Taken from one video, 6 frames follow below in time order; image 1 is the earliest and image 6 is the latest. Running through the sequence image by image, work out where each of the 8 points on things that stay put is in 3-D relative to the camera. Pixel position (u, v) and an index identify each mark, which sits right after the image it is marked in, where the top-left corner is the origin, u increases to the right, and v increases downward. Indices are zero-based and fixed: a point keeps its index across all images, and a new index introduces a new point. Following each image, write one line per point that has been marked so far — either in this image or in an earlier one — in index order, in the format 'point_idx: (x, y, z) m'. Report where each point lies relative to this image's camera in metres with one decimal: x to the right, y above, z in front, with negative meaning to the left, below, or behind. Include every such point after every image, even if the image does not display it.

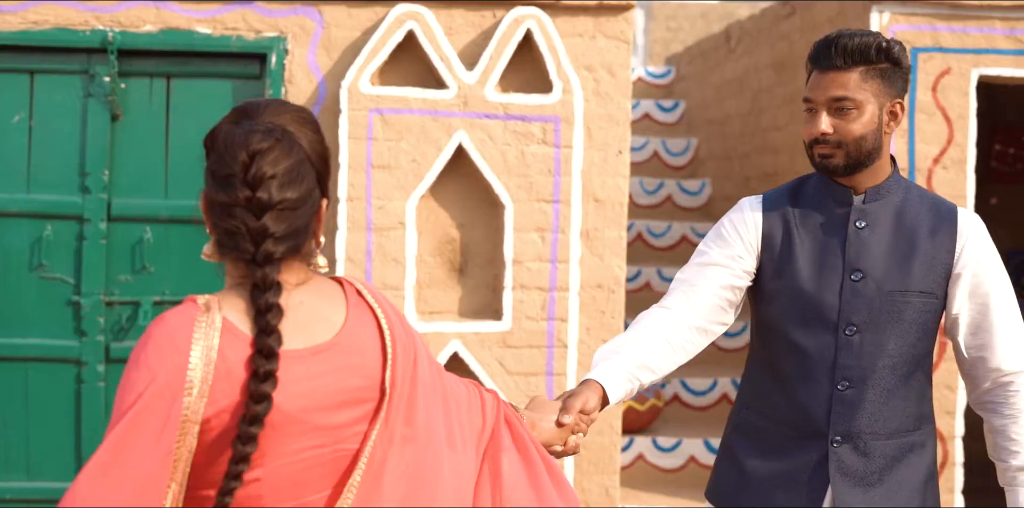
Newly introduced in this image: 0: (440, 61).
0: (-0.2, +0.6, +4.7) m
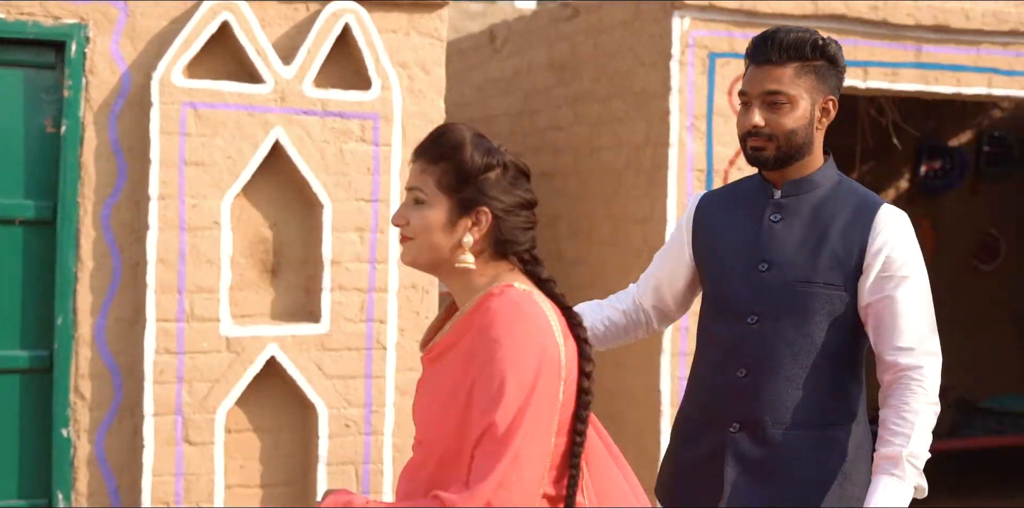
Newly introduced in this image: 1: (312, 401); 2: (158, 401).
0: (-0.7, +0.6, +4.5) m
1: (-0.6, -0.4, +4.6) m
2: (-1.0, -0.4, +4.4) m
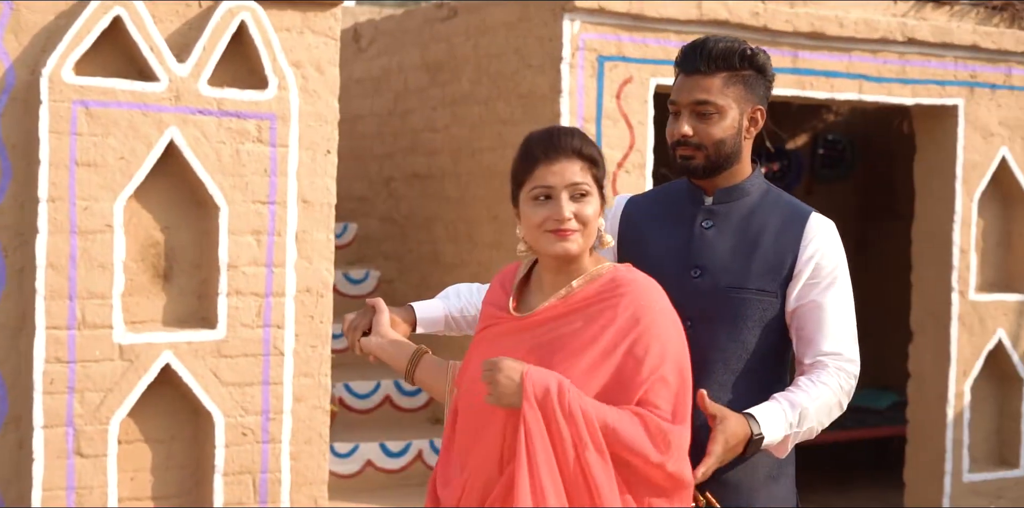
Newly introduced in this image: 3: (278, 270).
0: (-1.0, +0.6, +4.3) m
1: (-0.9, -0.4, +4.4) m
2: (-1.3, -0.4, +4.2) m
3: (-0.7, 0.0, +4.6) m
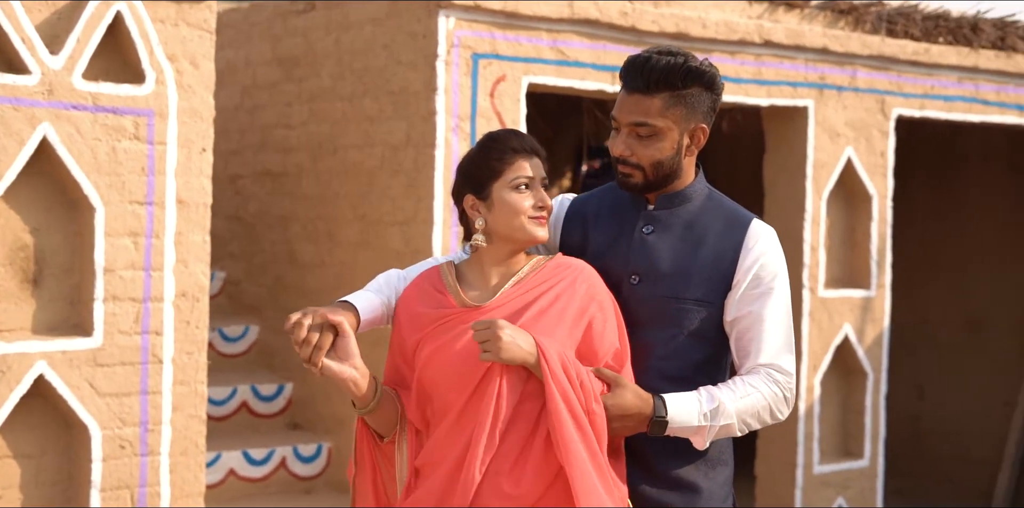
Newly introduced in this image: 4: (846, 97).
0: (-1.3, +0.6, +4.1) m
1: (-1.2, -0.5, +4.2) m
2: (-1.5, -0.4, +3.9) m
3: (-1.0, -0.1, +4.3) m
4: (+1.3, +0.6, +6.0) m
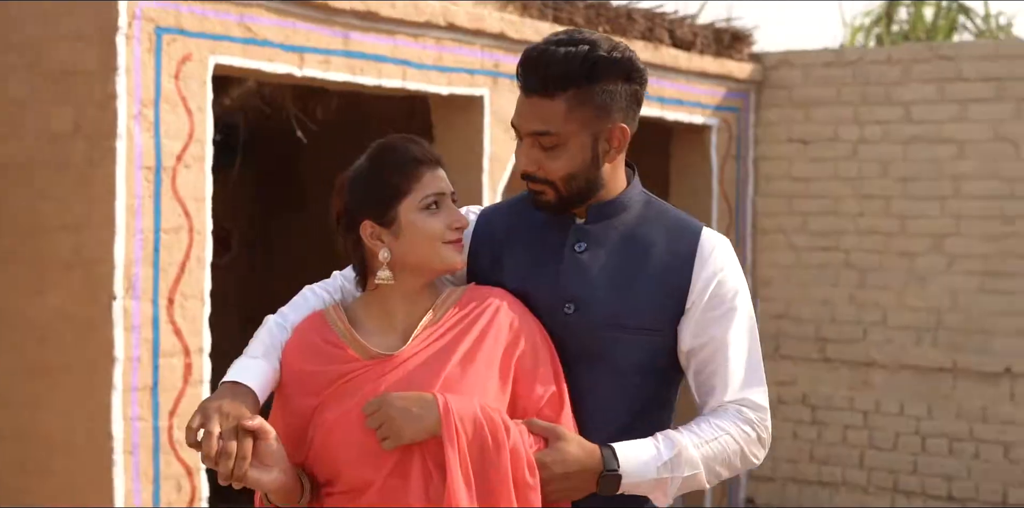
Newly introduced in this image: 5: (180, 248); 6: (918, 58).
0: (-1.6, +0.4, +3.3) m
1: (-1.4, -0.6, +3.4) m
2: (-1.7, -0.6, +3.1) m
3: (-1.3, -0.2, +3.6) m
4: (+0.7, +0.6, +5.5) m
5: (-0.9, 0.0, +4.4) m
6: (+1.8, +0.9, +6.8) m
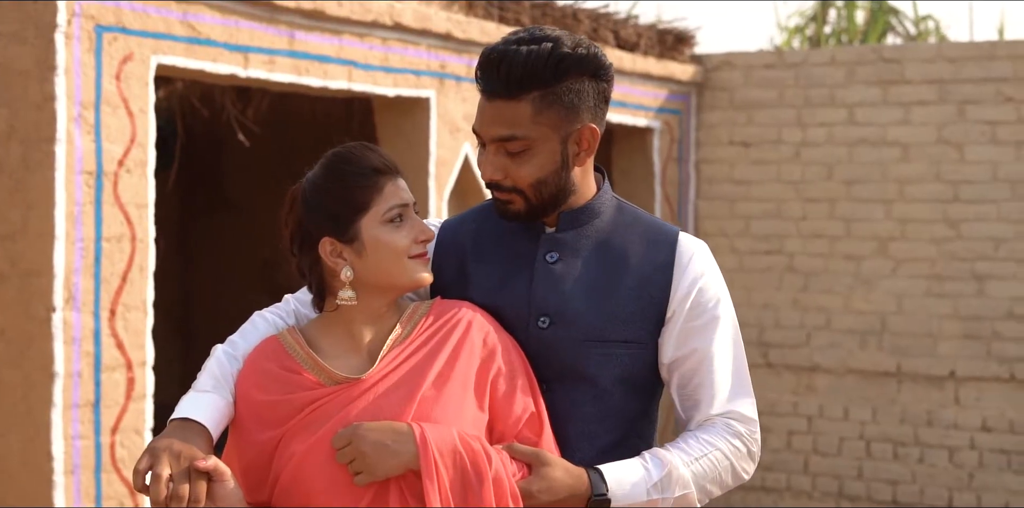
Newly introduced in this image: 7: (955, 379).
0: (-1.7, +0.4, +3.1) m
1: (-1.5, -0.6, +3.2) m
2: (-1.8, -0.6, +2.9) m
3: (-1.4, -0.2, +3.4) m
4: (+0.5, +0.6, +5.4) m
5: (-1.1, 0.0, +4.2) m
6: (+1.5, +0.8, +6.8) m
7: (+1.9, -0.5, +6.6) m
